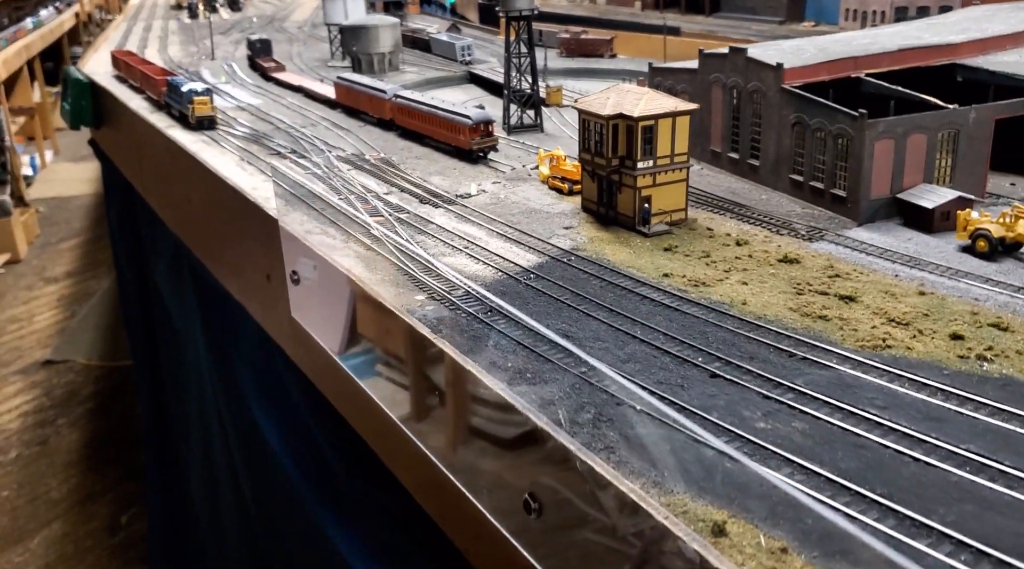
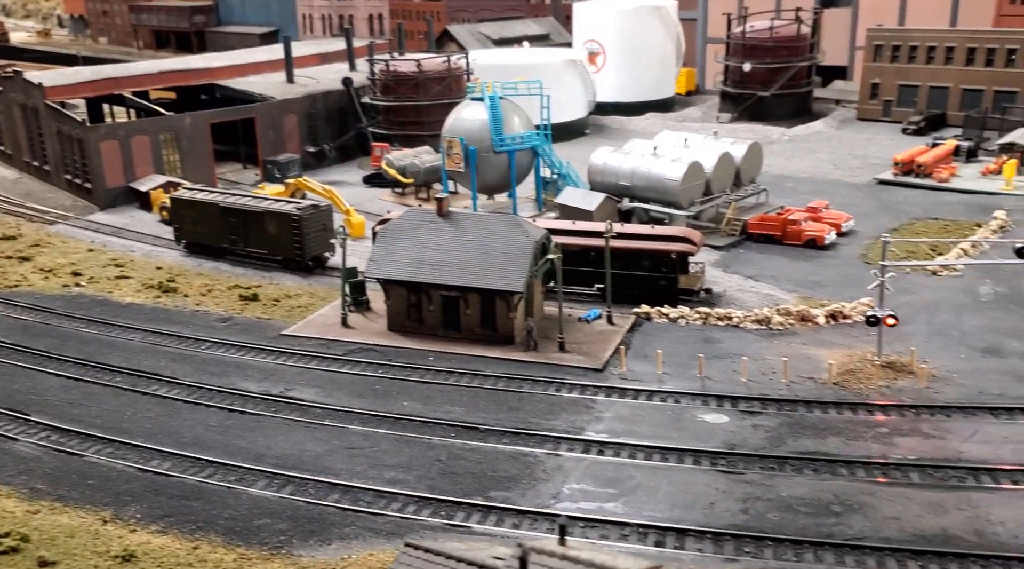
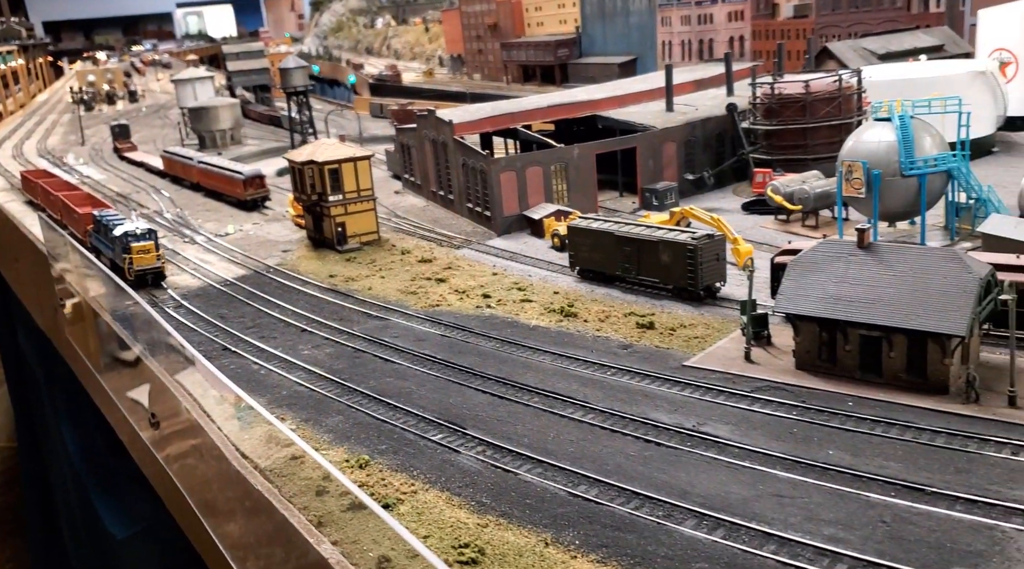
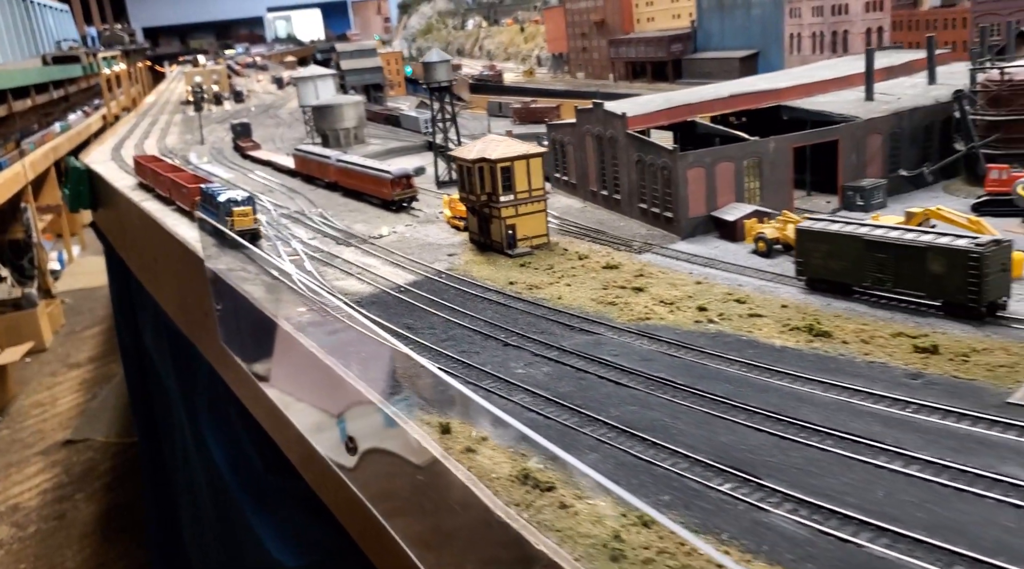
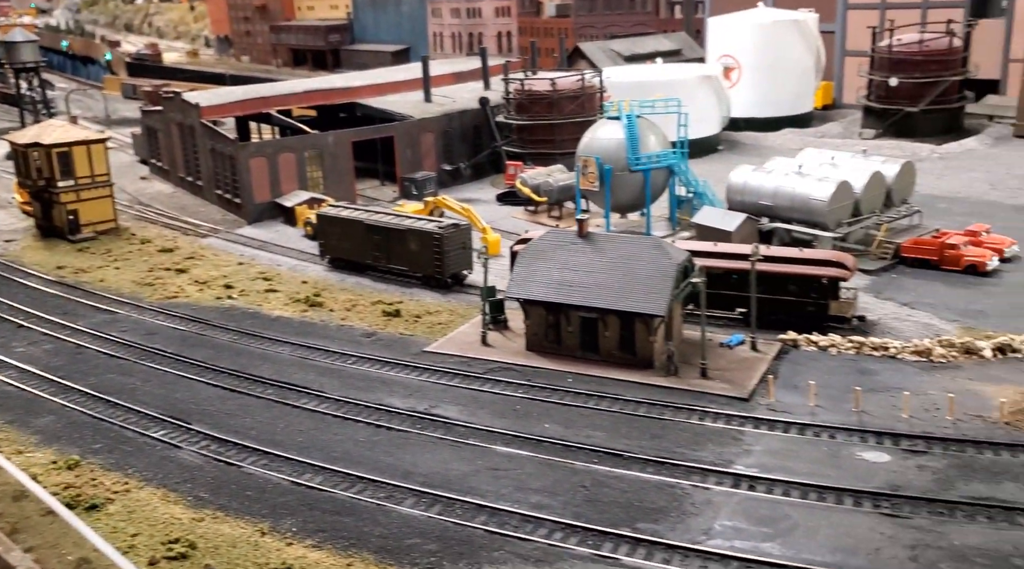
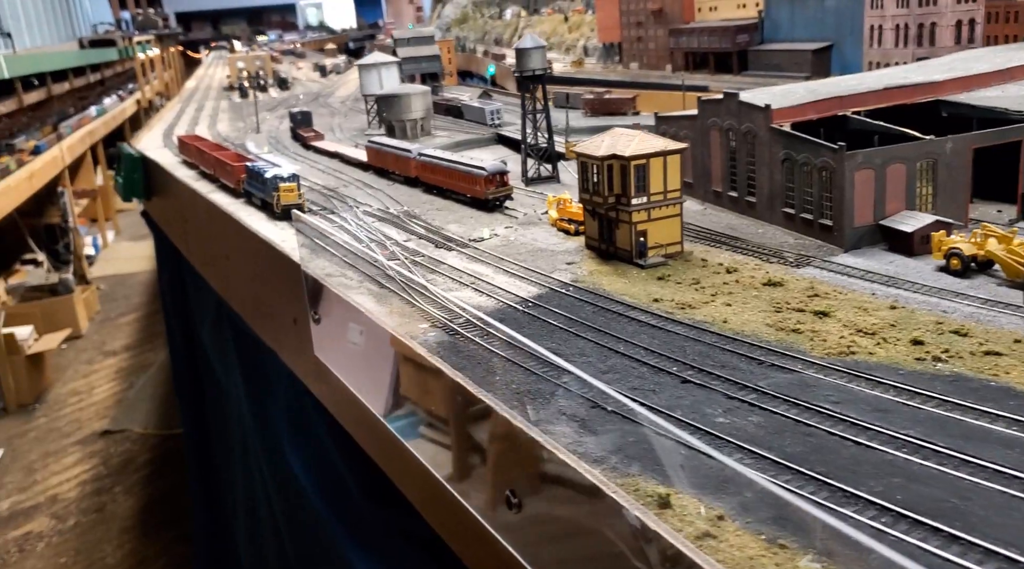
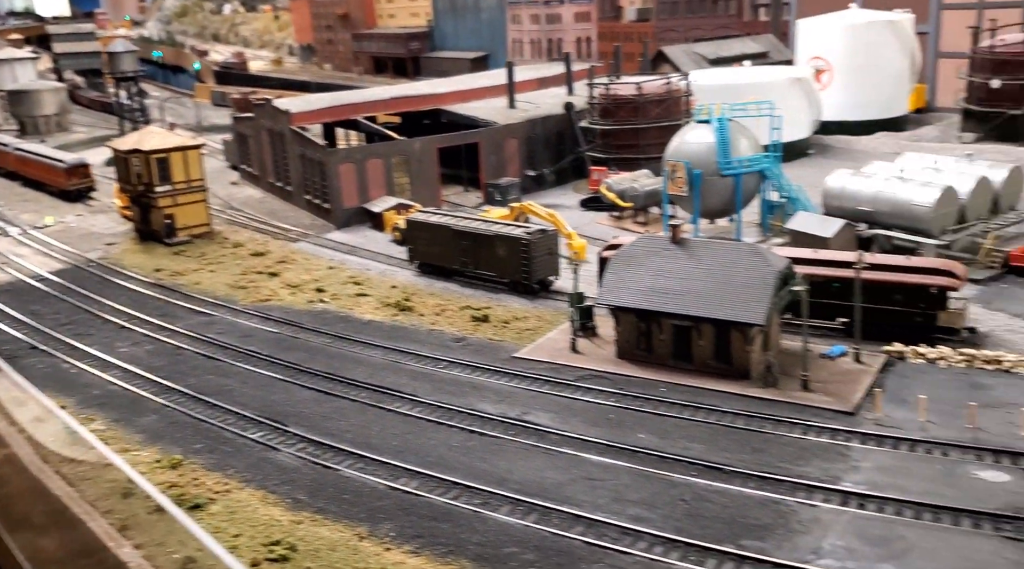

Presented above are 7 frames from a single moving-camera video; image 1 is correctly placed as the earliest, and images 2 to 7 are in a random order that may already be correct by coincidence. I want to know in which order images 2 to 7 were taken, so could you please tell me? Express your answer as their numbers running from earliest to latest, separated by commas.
6, 4, 3, 7, 5, 2
